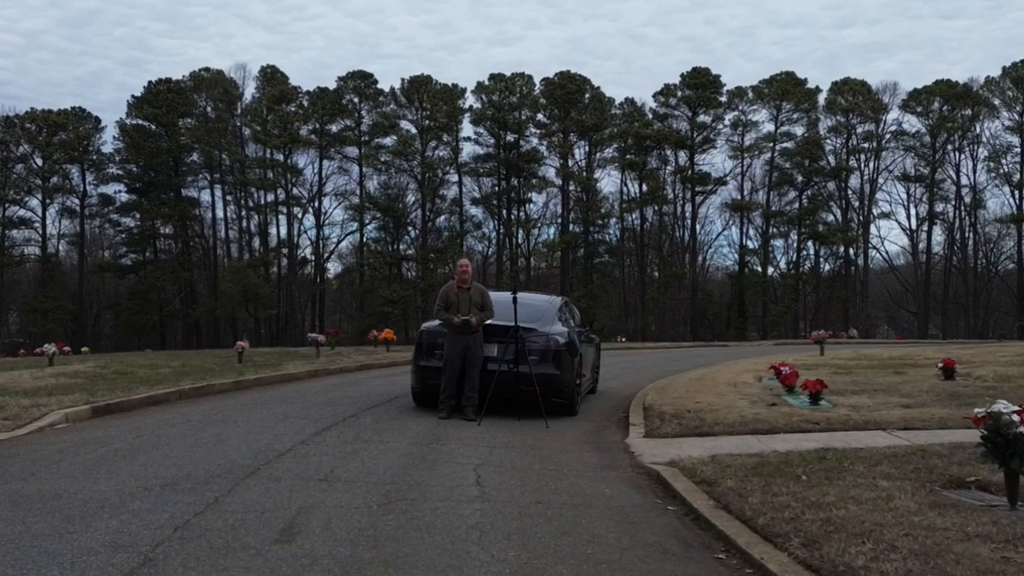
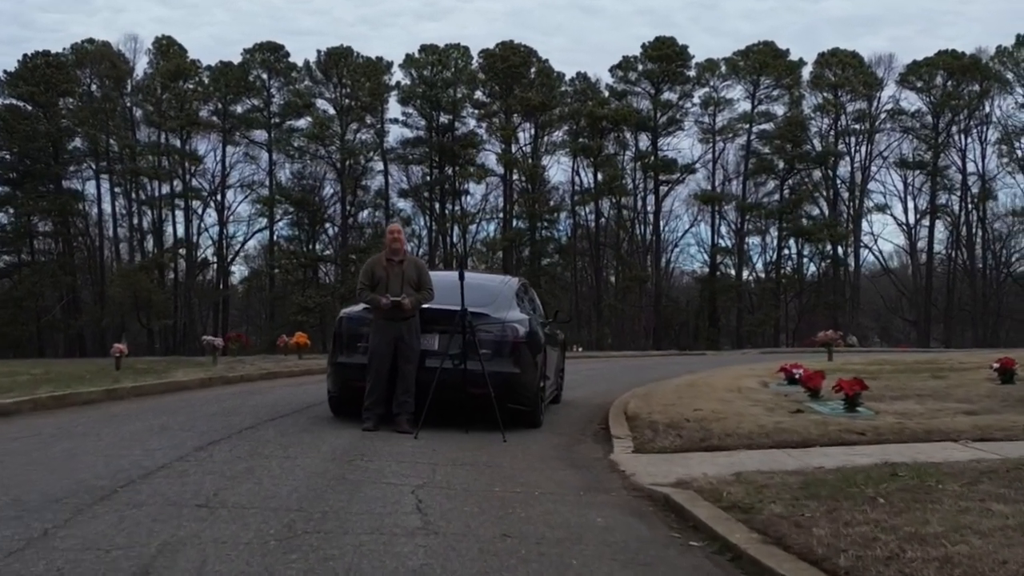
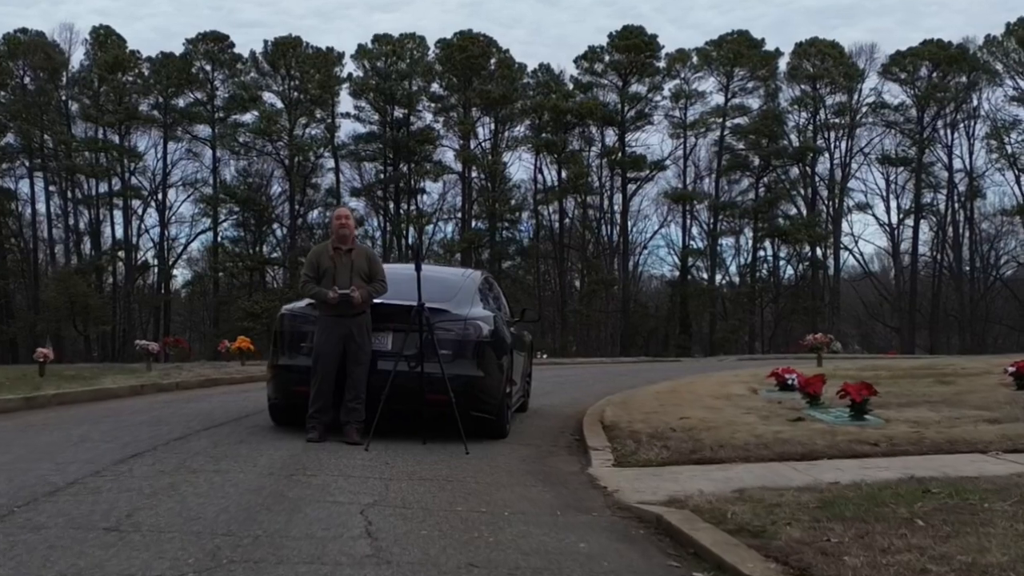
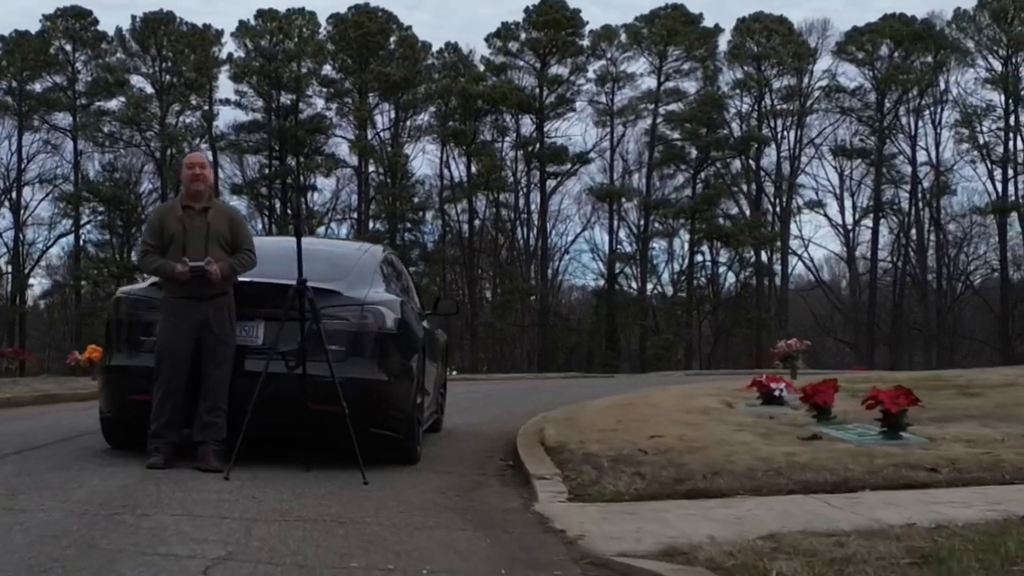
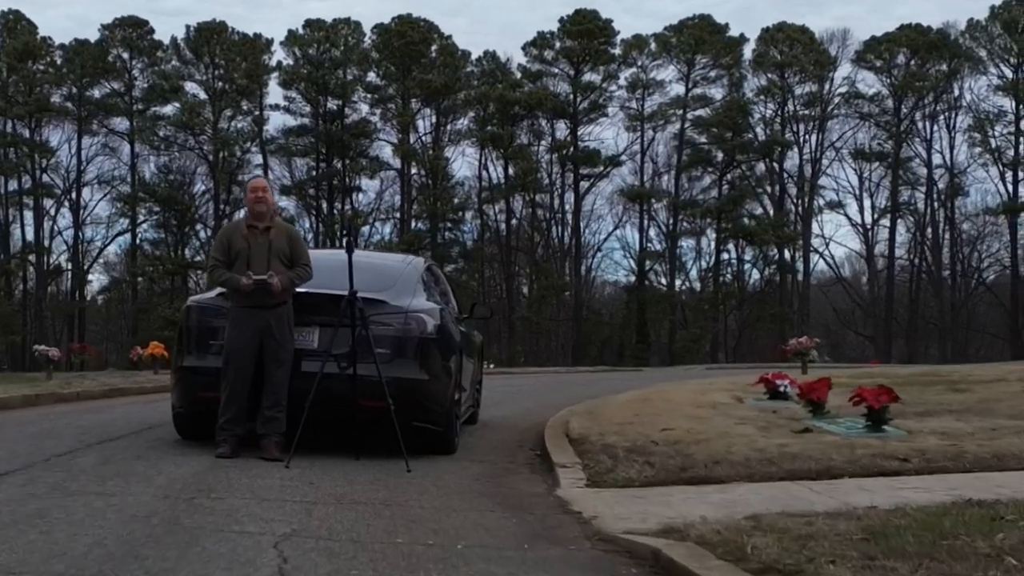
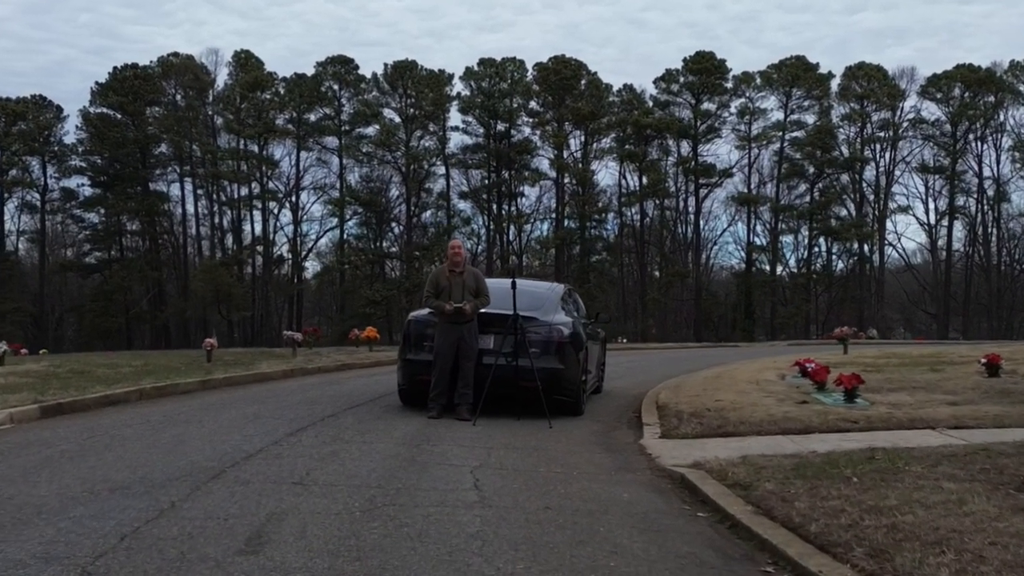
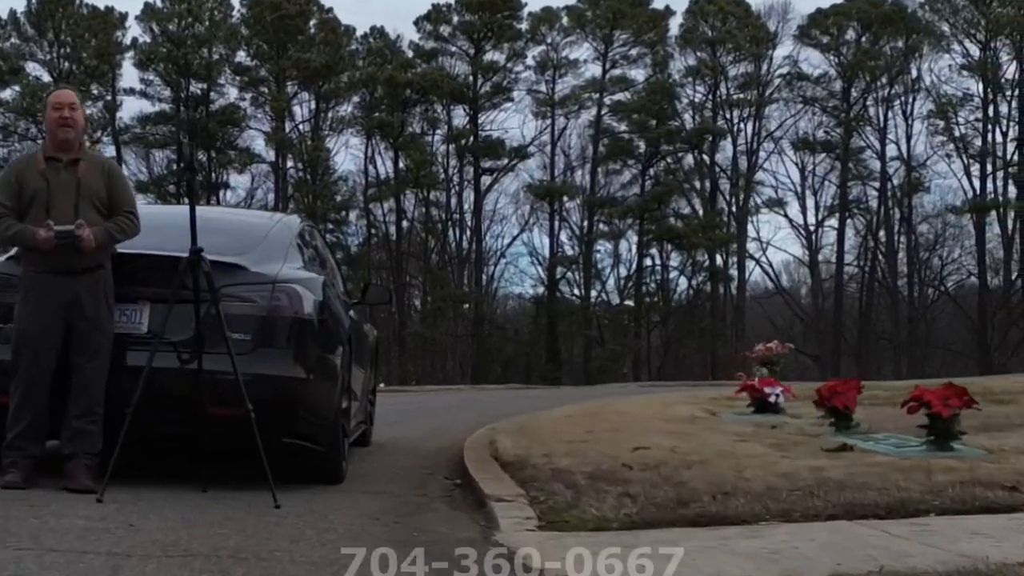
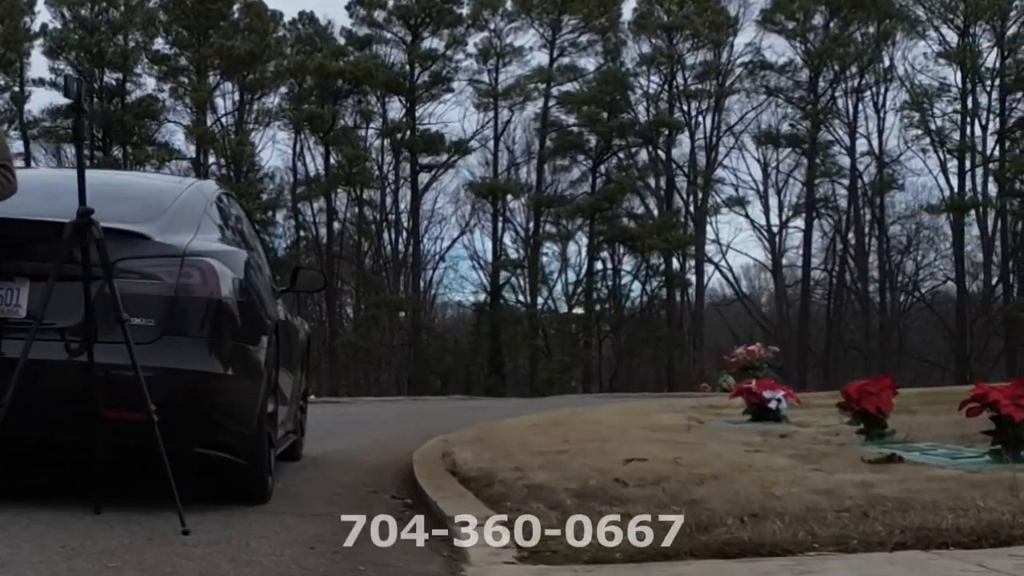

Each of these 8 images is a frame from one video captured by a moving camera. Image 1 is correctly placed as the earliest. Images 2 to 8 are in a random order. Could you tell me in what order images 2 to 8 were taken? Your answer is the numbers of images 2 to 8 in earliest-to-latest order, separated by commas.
6, 2, 3, 5, 4, 7, 8
